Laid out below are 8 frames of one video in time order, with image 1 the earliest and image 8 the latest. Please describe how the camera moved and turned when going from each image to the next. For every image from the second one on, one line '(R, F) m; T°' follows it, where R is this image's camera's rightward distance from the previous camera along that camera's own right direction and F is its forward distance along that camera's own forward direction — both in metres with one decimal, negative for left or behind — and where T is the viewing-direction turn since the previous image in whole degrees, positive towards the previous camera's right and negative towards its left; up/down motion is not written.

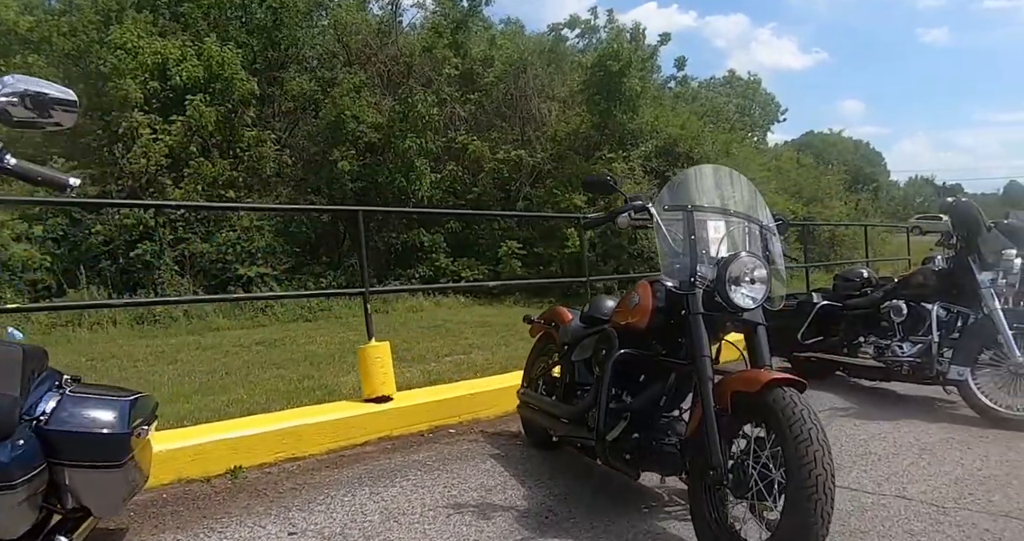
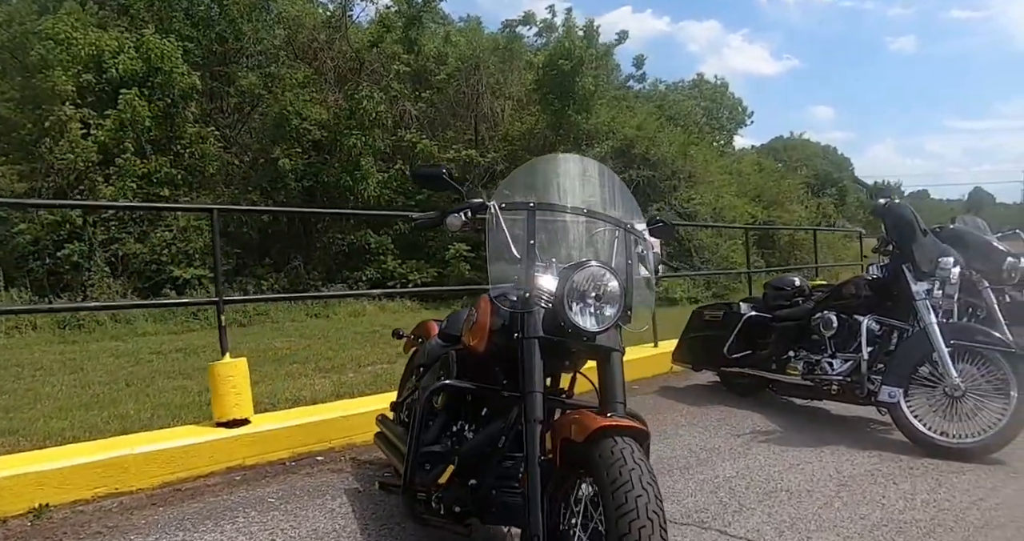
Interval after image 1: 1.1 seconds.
(+0.6, +0.5) m; +2°
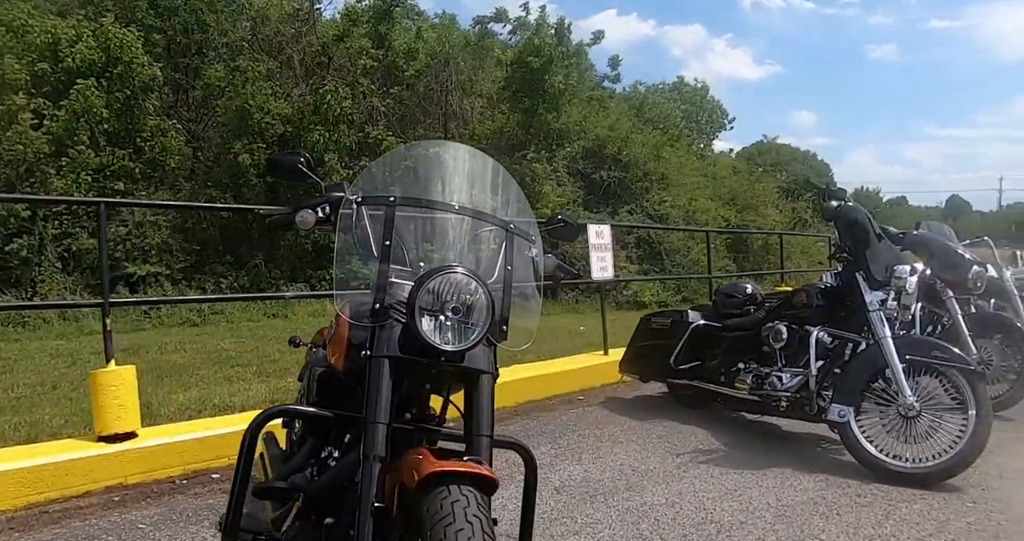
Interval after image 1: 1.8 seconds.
(+0.4, +0.4) m; +1°
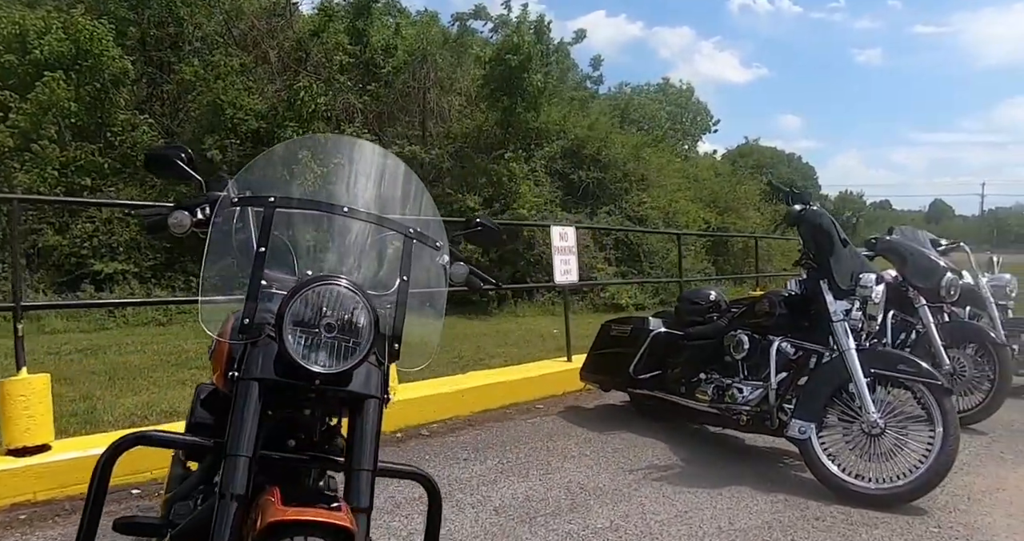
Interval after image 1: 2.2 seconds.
(+0.2, +0.2) m; +1°
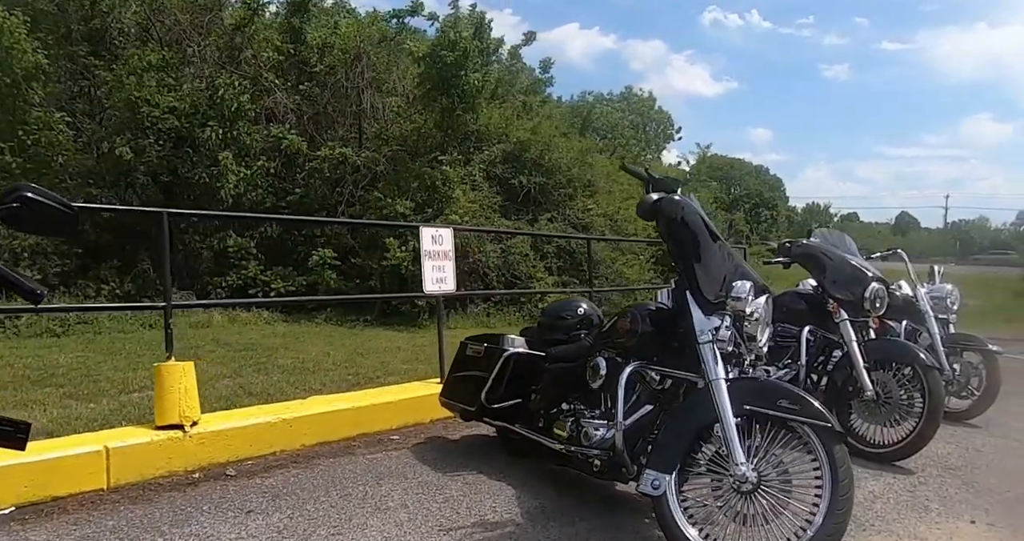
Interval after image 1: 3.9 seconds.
(+0.8, +0.8) m; +2°
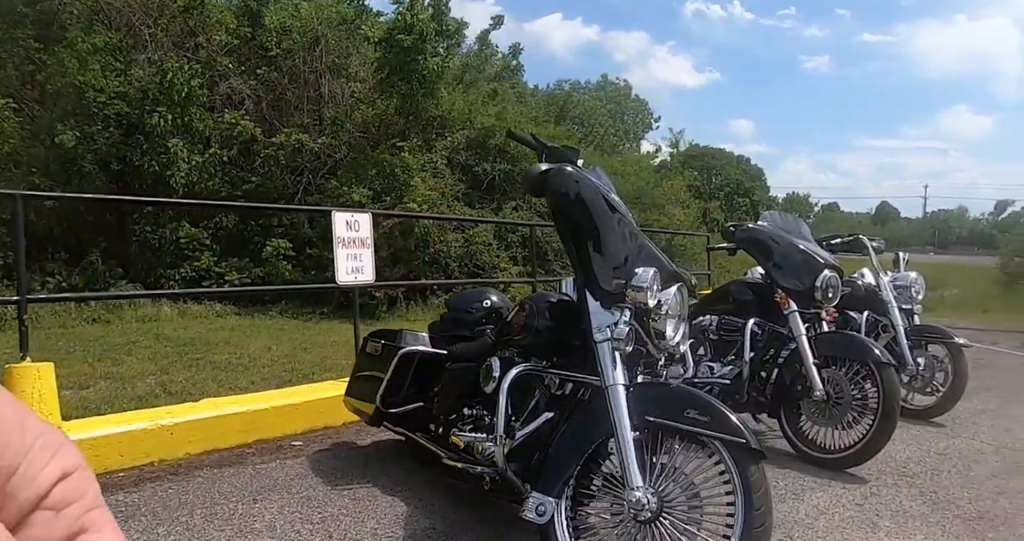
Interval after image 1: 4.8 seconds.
(+0.4, +0.4) m; +1°
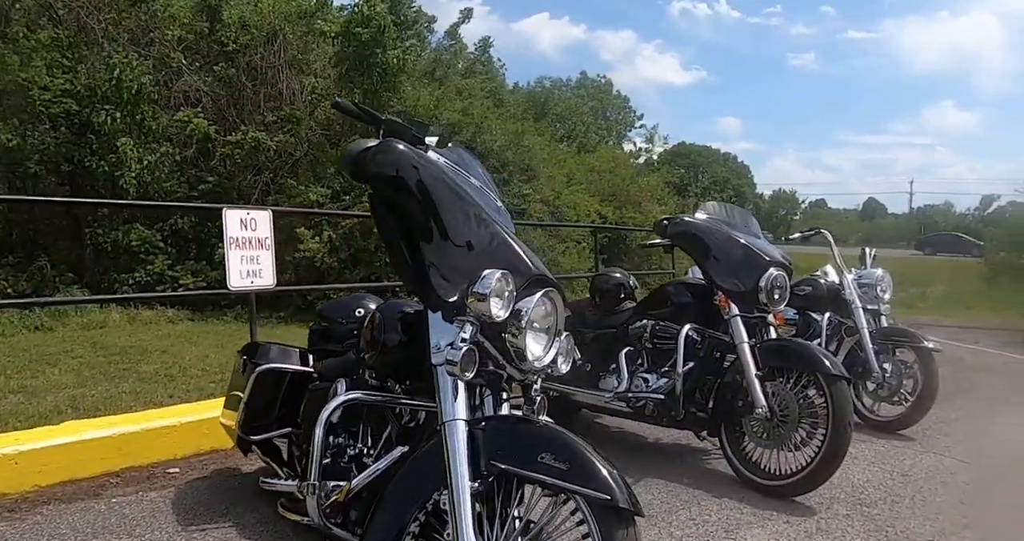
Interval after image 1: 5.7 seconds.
(+0.4, +0.5) m; +1°
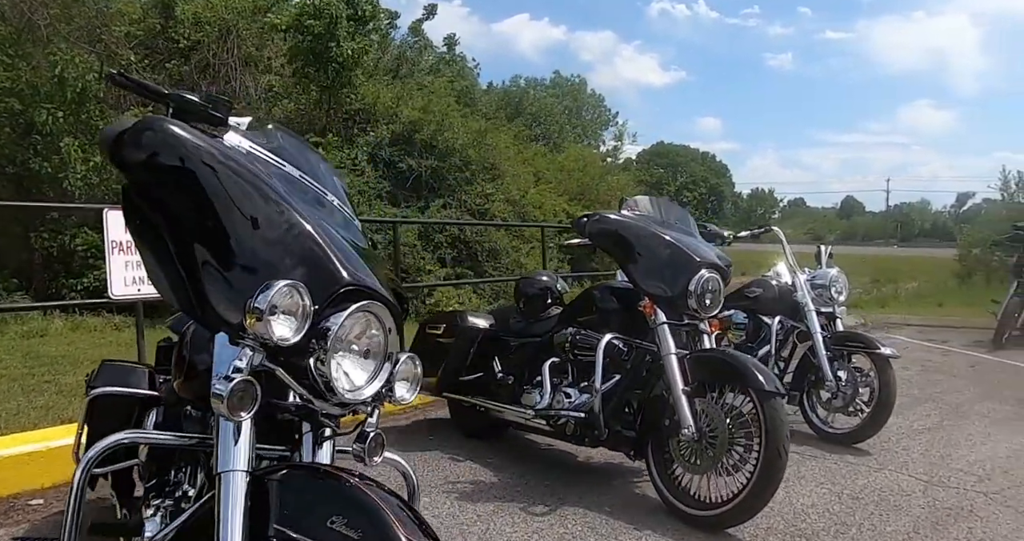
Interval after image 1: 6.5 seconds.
(+0.4, +0.4) m; +1°
